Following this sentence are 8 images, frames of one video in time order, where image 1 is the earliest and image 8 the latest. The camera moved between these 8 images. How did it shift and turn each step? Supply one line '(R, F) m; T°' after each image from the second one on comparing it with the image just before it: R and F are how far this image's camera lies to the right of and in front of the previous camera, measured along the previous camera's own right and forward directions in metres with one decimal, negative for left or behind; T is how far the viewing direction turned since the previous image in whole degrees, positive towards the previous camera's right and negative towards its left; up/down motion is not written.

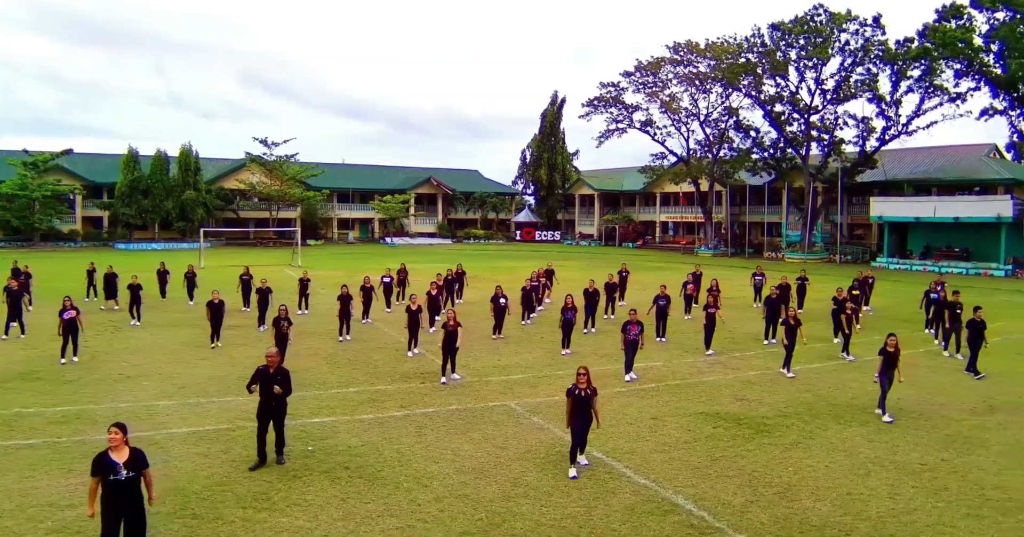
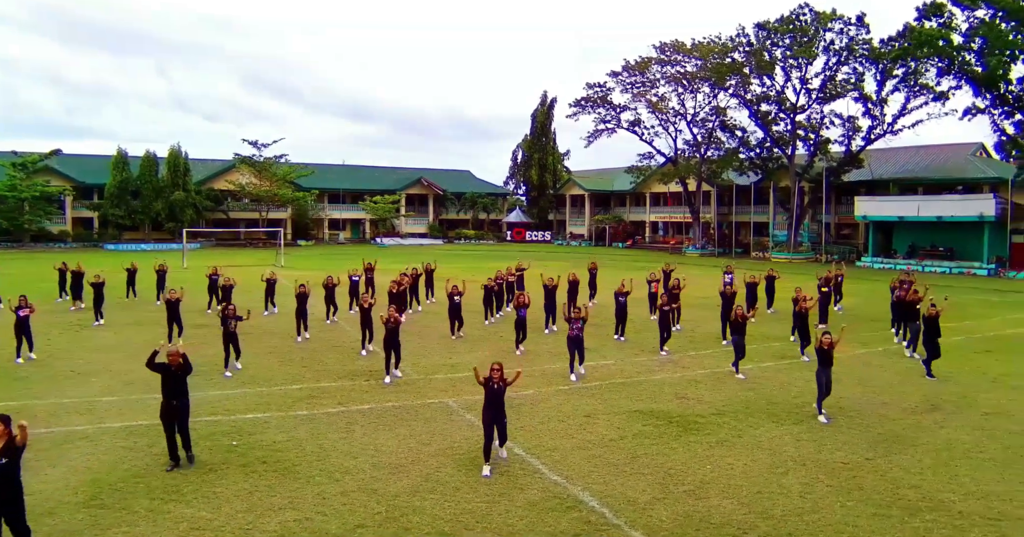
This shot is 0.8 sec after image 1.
(+1.5, -0.1) m; -1°
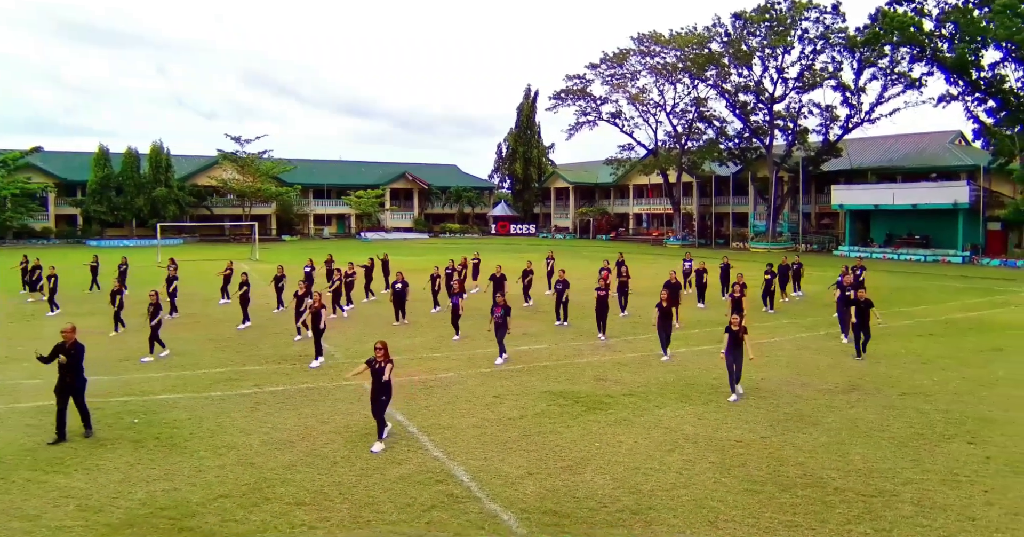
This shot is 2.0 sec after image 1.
(+2.0, -0.1) m; -2°
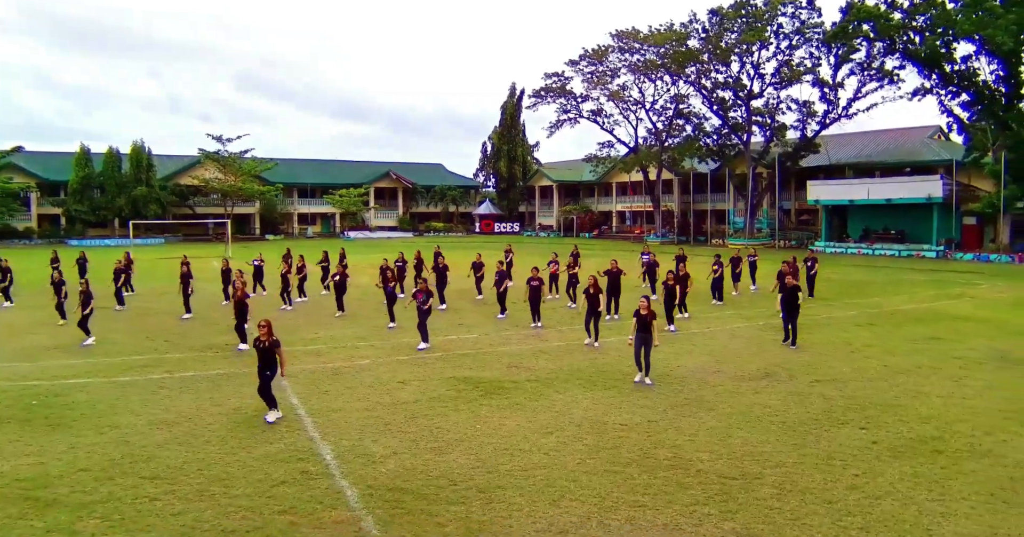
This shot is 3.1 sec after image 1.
(+2.1, 0.0) m; -2°
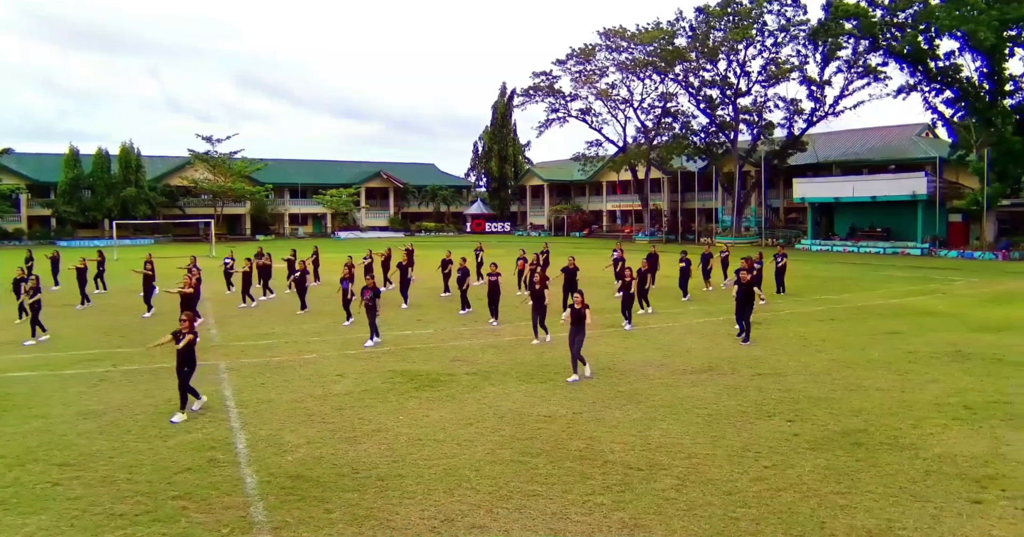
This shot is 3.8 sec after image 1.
(+1.4, 0.0) m; -1°
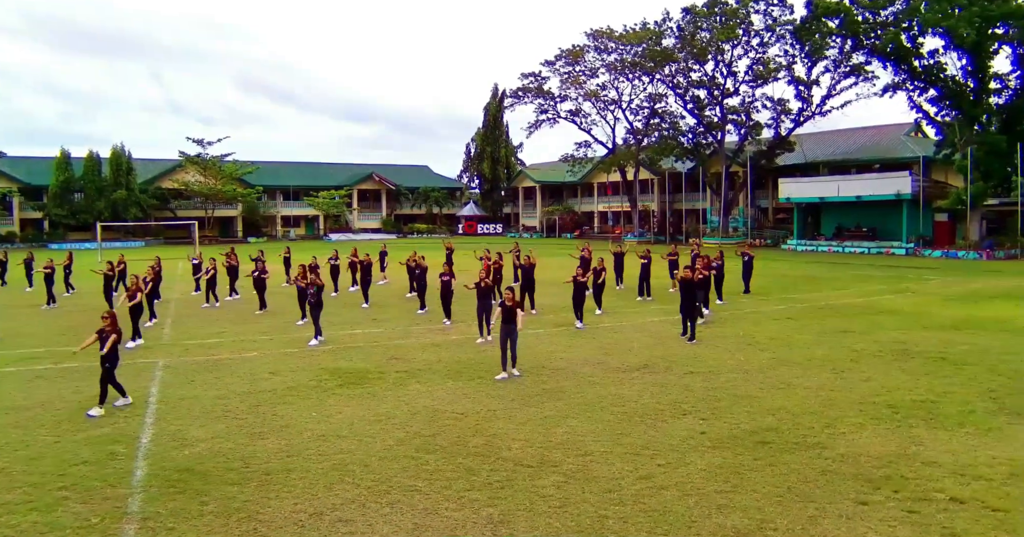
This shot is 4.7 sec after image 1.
(+1.7, 0.0) m; -2°
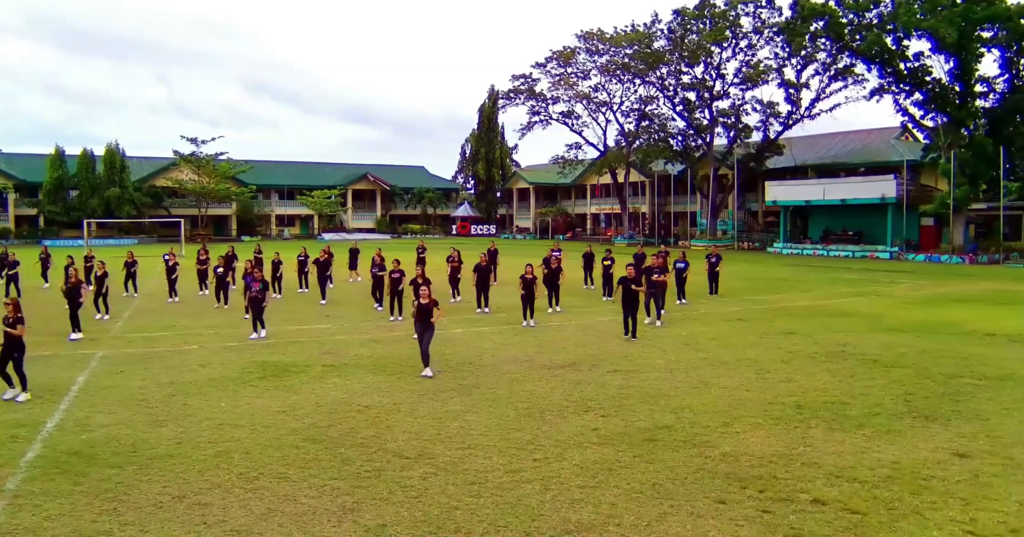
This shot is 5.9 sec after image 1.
(+1.9, 0.0) m; -2°
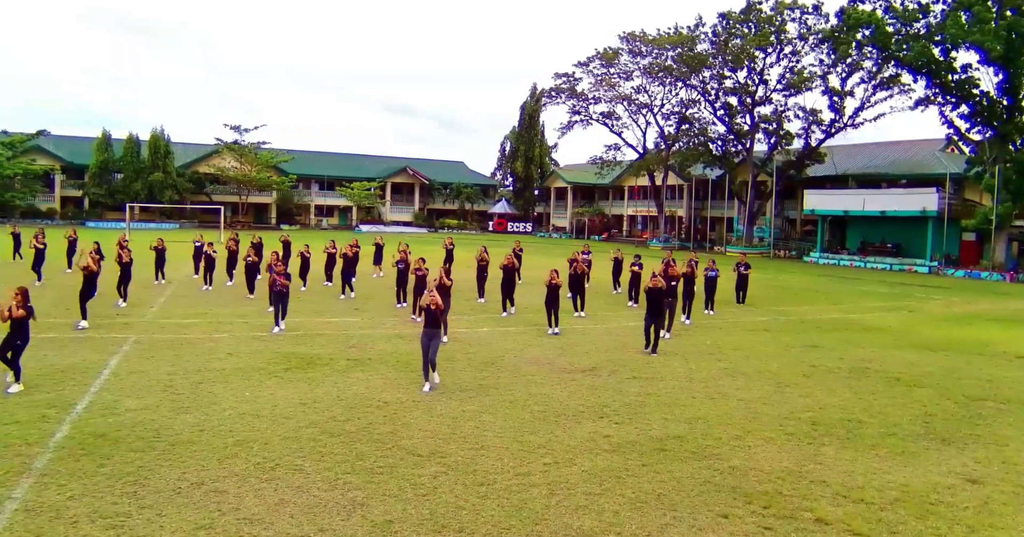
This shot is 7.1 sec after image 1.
(+0.3, -0.1) m; -3°
